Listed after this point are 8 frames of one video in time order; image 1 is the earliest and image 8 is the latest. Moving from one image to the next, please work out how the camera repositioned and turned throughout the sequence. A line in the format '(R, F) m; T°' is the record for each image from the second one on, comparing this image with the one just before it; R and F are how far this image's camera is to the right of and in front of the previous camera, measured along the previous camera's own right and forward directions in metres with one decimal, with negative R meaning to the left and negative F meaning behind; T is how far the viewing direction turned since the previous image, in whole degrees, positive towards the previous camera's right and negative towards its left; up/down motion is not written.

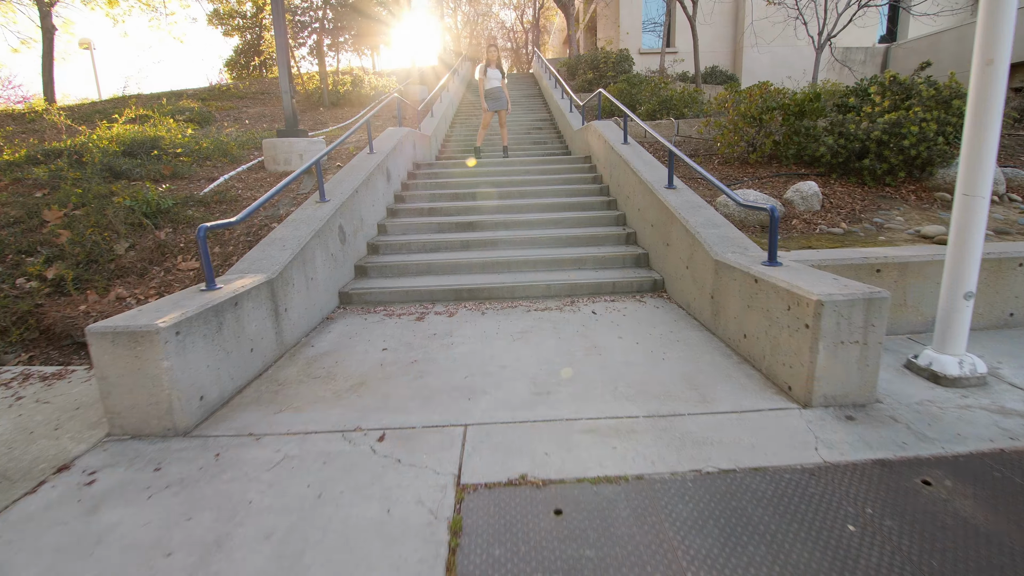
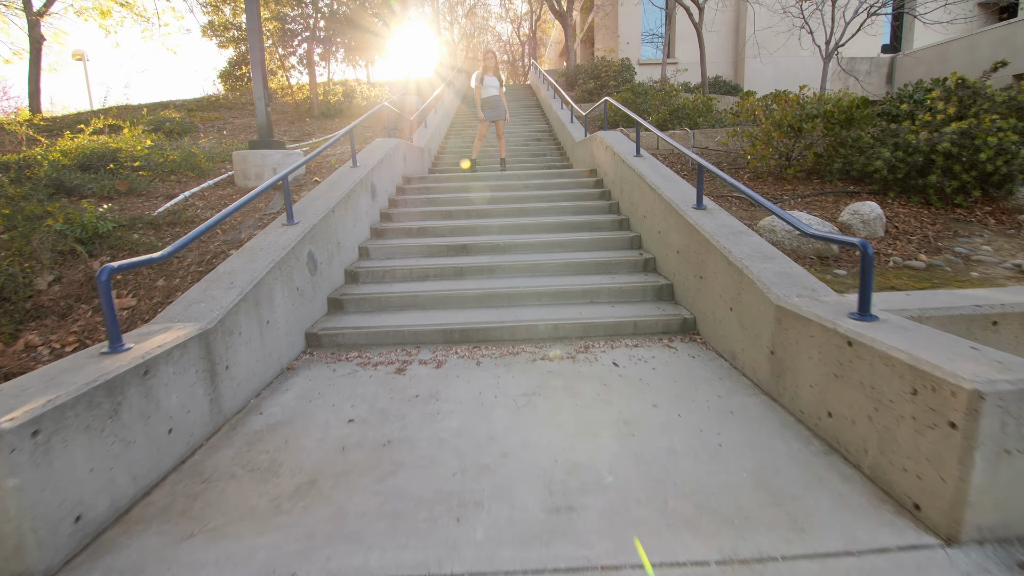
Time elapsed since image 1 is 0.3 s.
(0.0, +0.7) m; 0°
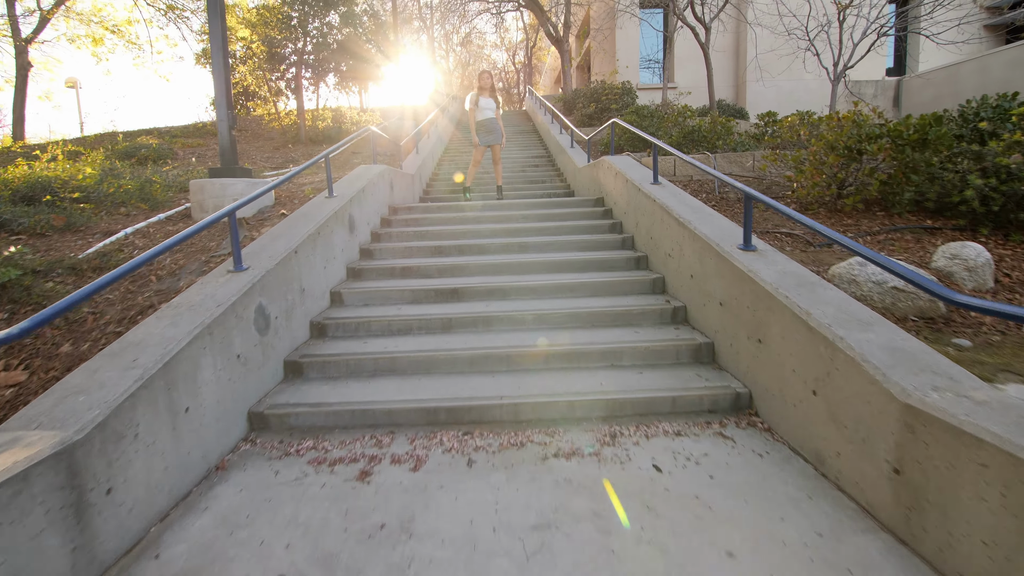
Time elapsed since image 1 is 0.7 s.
(0.0, +0.8) m; 0°
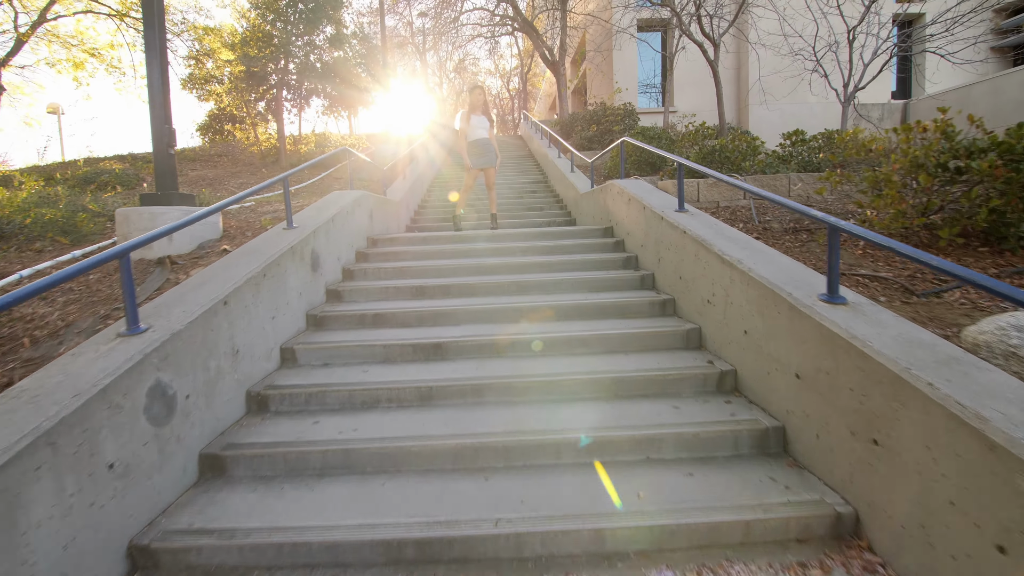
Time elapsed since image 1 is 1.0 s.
(0.0, +0.9) m; 0°
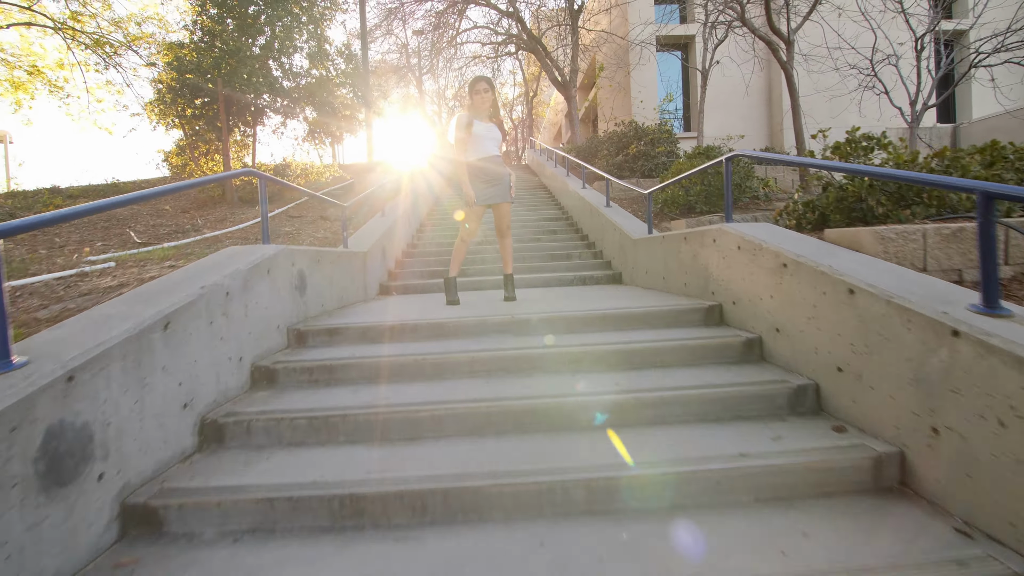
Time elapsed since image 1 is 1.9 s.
(-0.2, +2.5) m; 0°
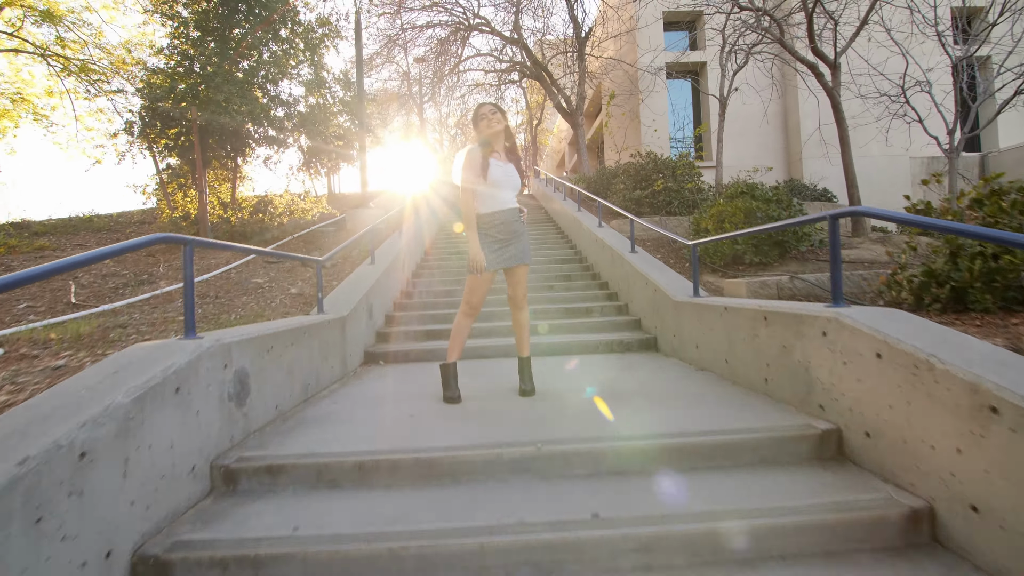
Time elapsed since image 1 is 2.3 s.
(-0.1, +1.0) m; 0°
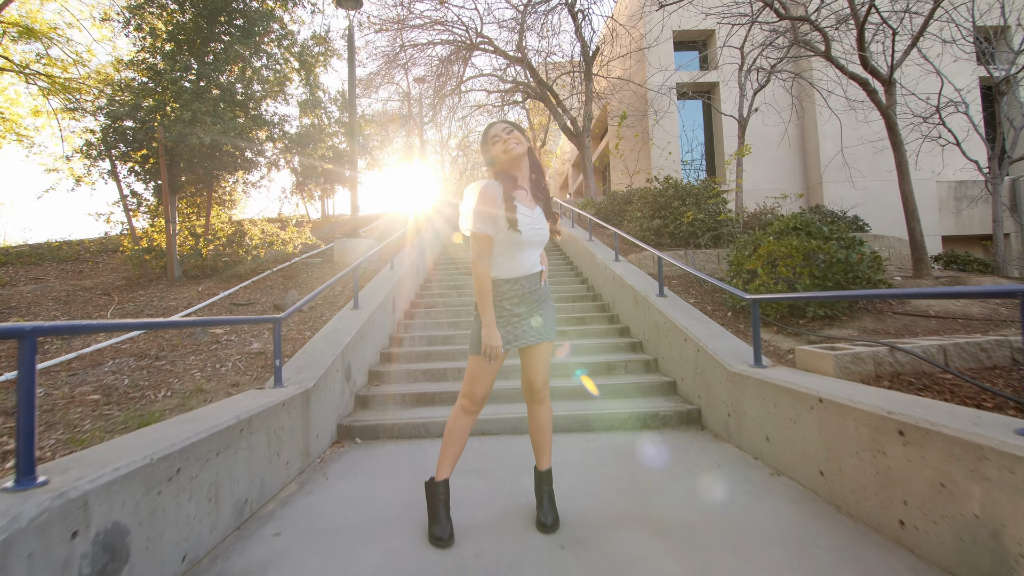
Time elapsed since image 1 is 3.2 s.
(-0.1, +0.9) m; 0°
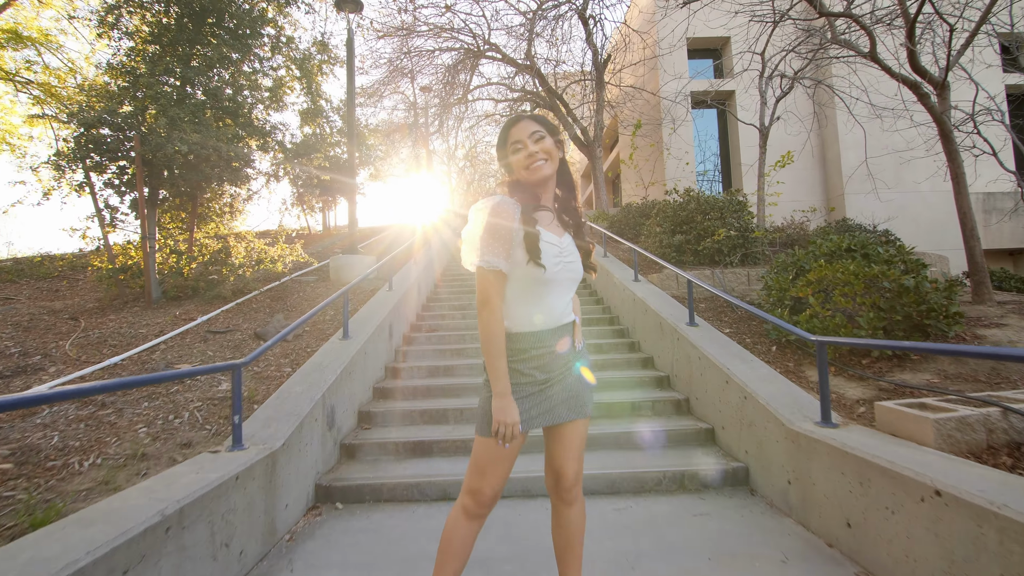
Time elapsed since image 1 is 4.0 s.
(0.0, +0.6) m; -1°
